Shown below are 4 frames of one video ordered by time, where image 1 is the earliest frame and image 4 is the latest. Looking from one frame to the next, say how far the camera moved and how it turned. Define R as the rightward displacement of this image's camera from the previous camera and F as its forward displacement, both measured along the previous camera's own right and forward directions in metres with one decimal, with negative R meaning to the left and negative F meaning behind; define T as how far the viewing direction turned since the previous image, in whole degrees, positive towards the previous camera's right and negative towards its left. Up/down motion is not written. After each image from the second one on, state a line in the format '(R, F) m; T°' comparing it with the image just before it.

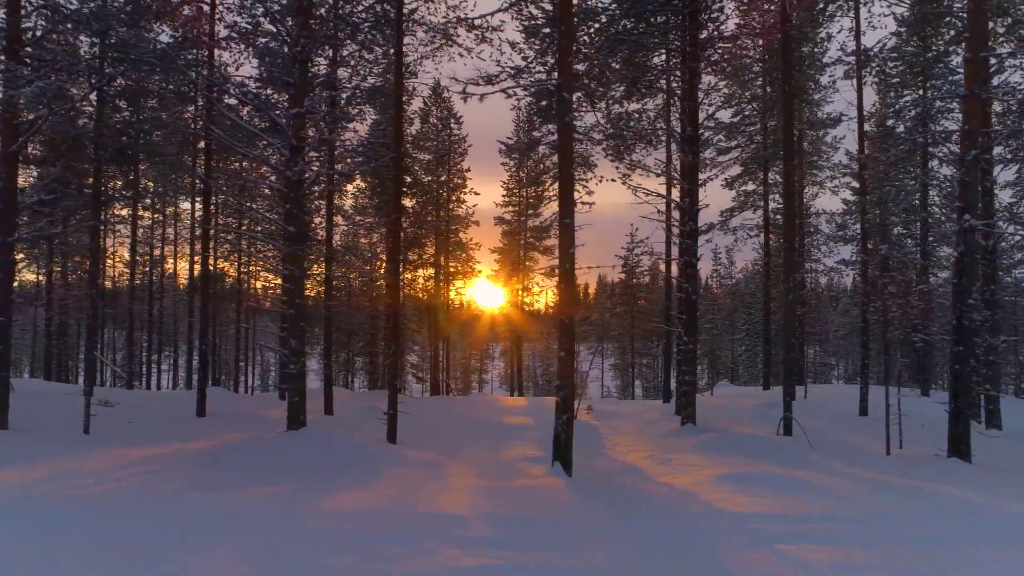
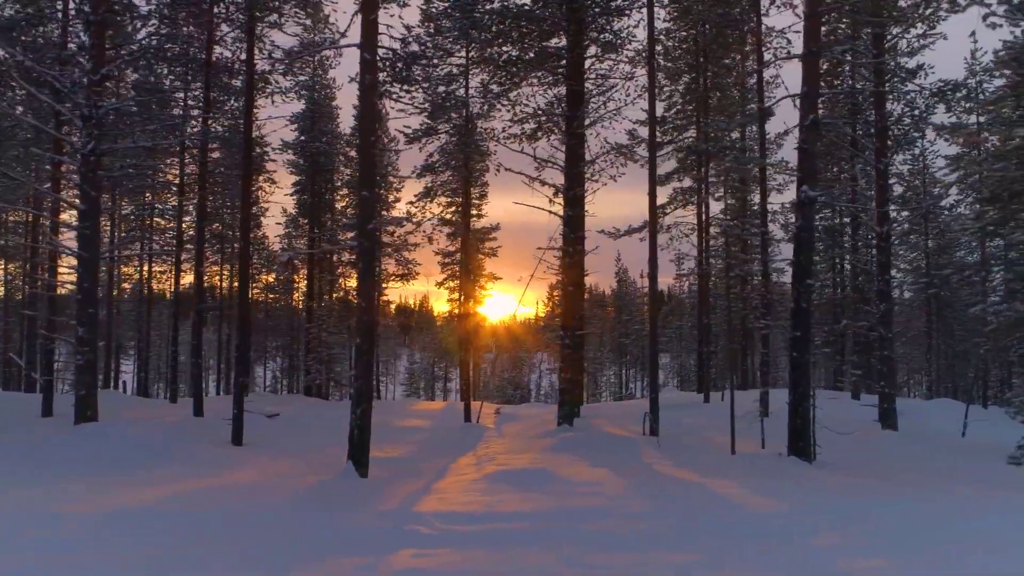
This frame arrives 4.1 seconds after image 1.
(+3.0, +1.0) m; 0°
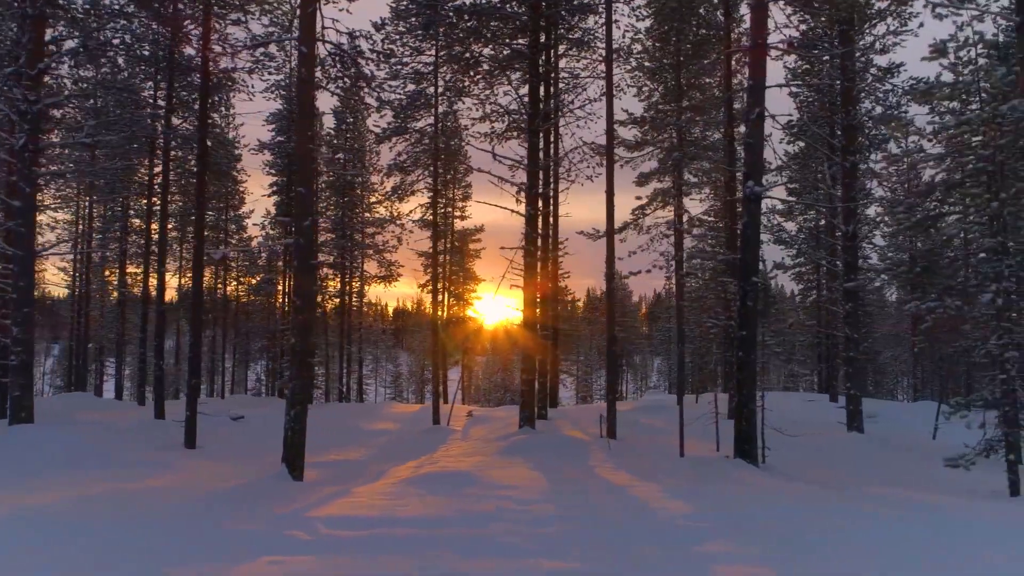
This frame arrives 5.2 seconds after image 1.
(+0.8, +0.2) m; 0°
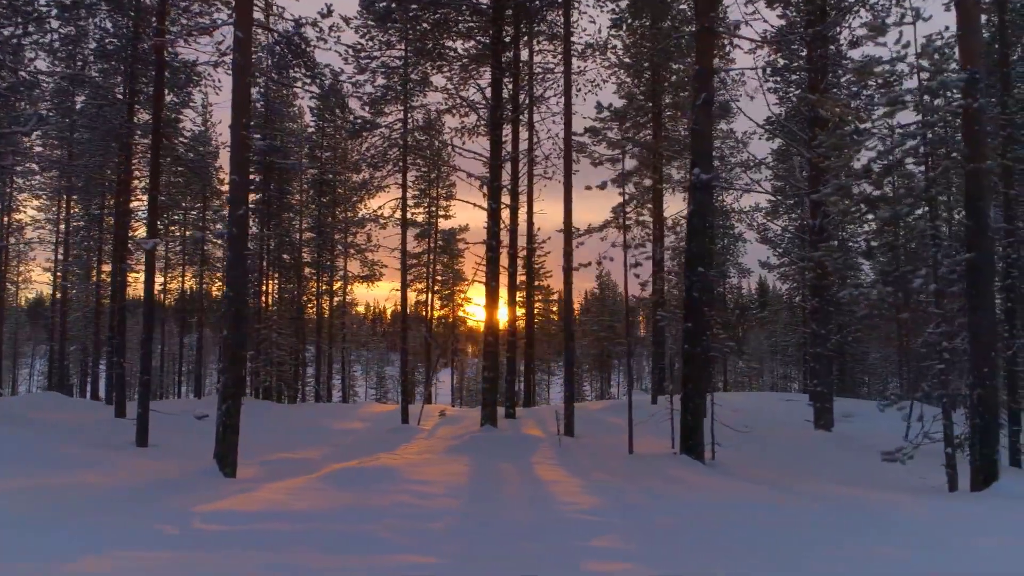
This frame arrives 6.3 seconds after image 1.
(+0.8, +0.3) m; 0°
